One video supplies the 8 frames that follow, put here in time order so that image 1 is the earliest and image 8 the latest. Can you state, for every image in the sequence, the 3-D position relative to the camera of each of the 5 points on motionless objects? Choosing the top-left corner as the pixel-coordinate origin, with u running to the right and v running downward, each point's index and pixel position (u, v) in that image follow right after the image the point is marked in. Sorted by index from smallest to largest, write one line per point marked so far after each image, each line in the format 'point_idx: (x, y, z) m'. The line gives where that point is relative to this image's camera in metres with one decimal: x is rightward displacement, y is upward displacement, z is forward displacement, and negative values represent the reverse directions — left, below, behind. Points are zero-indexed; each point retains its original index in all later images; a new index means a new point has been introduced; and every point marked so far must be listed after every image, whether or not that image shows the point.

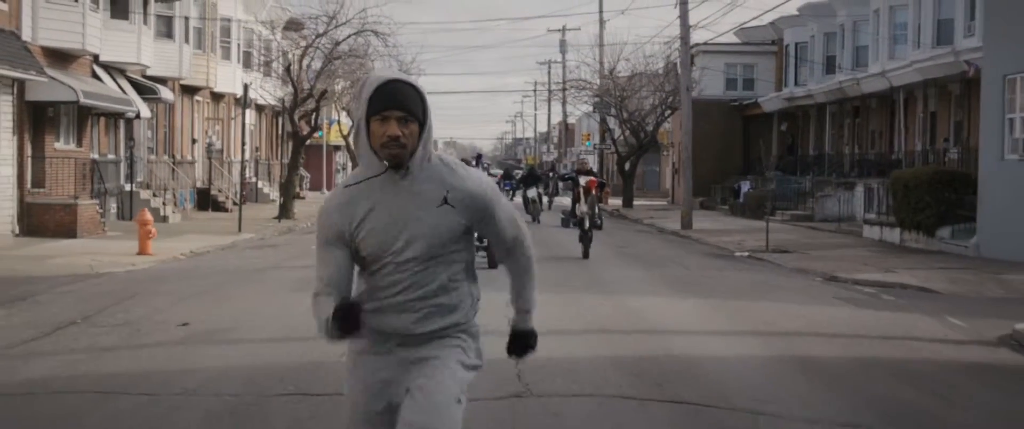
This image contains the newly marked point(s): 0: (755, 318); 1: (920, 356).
0: (+2.1, -0.9, +13.5) m
1: (+3.0, -1.0, +11.3) m
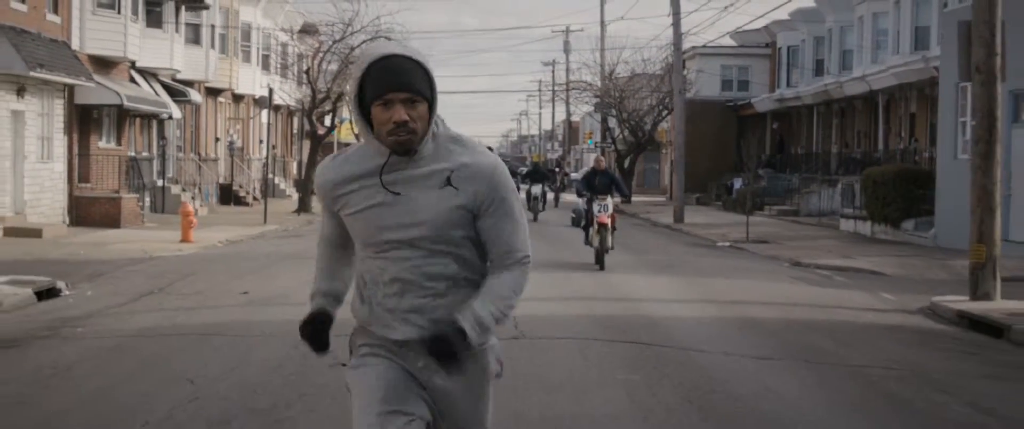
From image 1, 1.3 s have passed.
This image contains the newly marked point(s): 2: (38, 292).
0: (+2.1, -0.8, +16.1) m
1: (+3.0, -0.9, +13.9) m
2: (-4.3, -0.7, +14.2) m
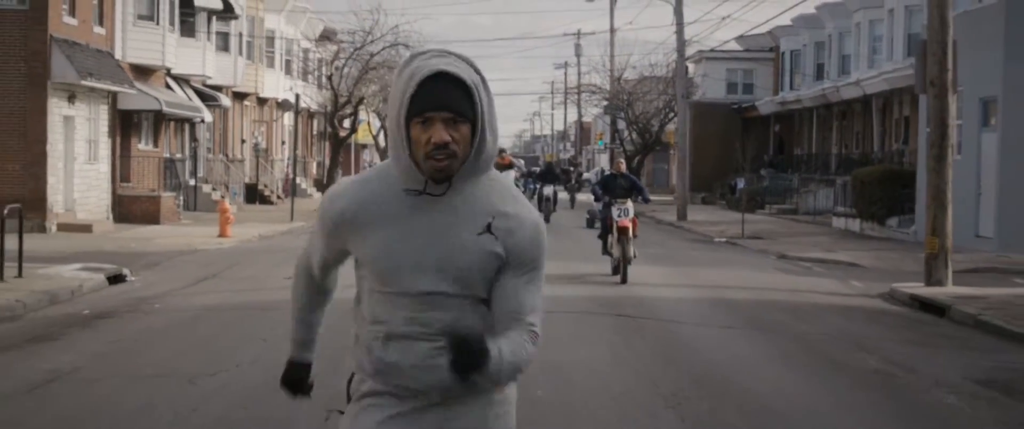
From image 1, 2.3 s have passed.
0: (+2.3, -0.8, +18.2) m
1: (+3.1, -0.9, +16.0) m
2: (-4.2, -0.7, +16.4) m
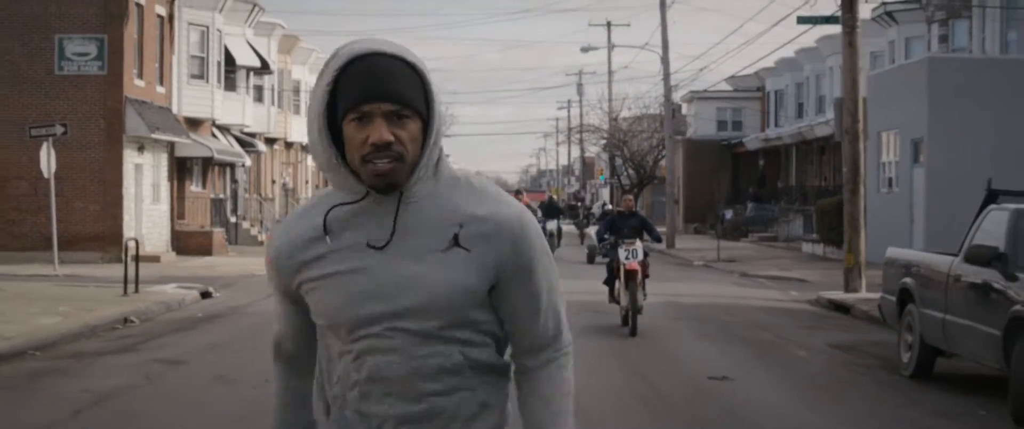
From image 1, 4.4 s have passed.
0: (+2.3, -1.1, +22.7) m
1: (+3.1, -1.2, +20.5) m
2: (-4.1, -1.1, +20.9) m
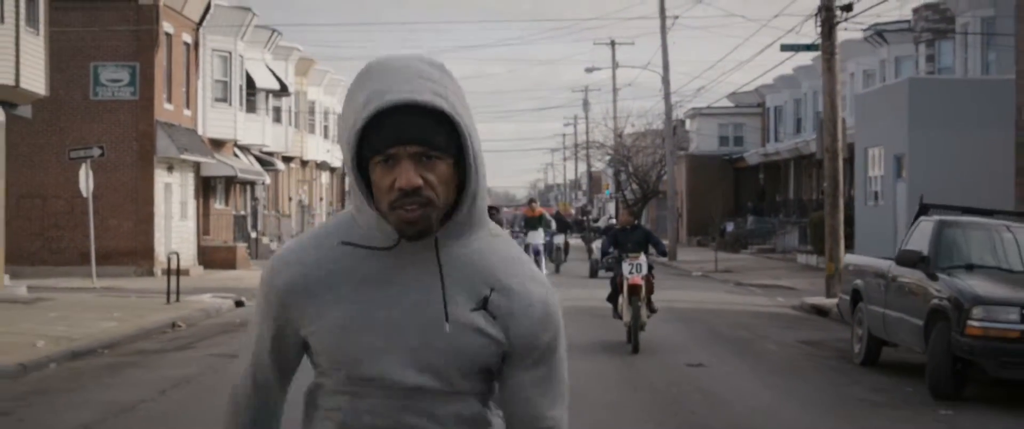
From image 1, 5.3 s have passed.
0: (+2.4, -1.3, +24.6) m
1: (+3.2, -1.4, +22.4) m
2: (-4.0, -1.3, +22.9) m
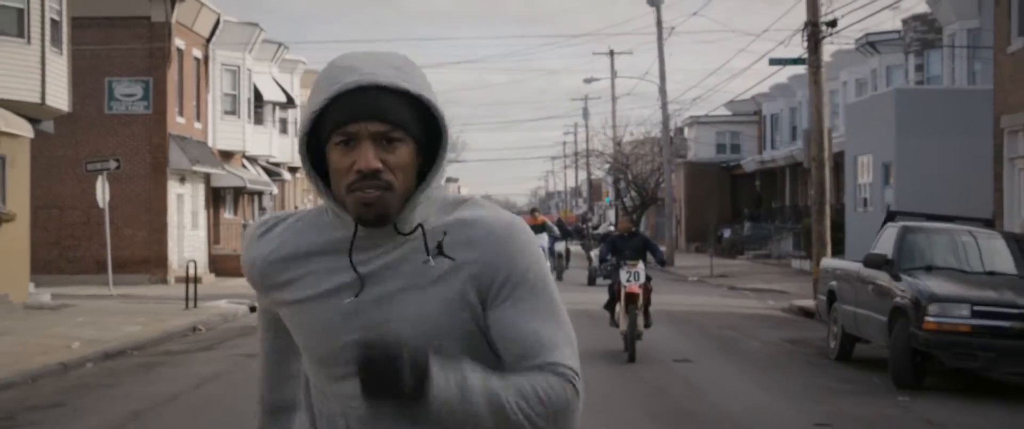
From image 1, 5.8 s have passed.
0: (+2.5, -1.4, +25.7) m
1: (+3.2, -1.5, +23.5) m
2: (-4.0, -1.4, +24.0) m
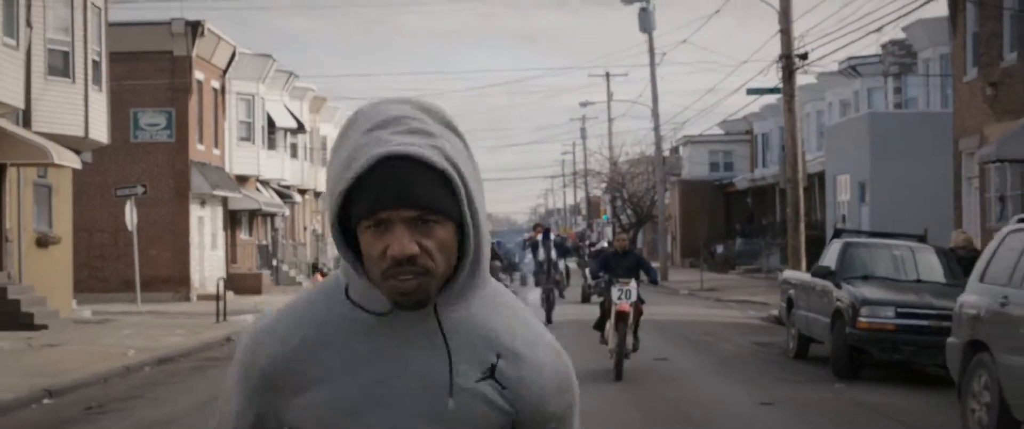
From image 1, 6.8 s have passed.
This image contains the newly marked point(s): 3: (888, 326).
0: (+2.5, -1.7, +27.9) m
1: (+3.3, -1.7, +25.7) m
2: (-4.0, -1.8, +26.2) m
3: (+3.2, -0.9, +13.2) m
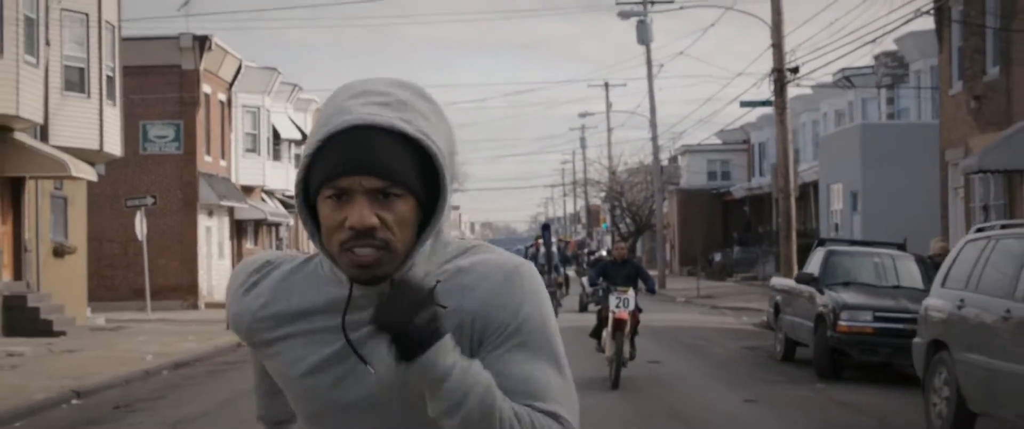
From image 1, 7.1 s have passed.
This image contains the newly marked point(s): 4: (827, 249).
0: (+2.5, -1.9, +28.7) m
1: (+3.3, -1.9, +26.5) m
2: (-4.0, -2.0, +27.0) m
3: (+3.2, -1.0, +14.1) m
4: (+3.3, -0.4, +16.3) m
